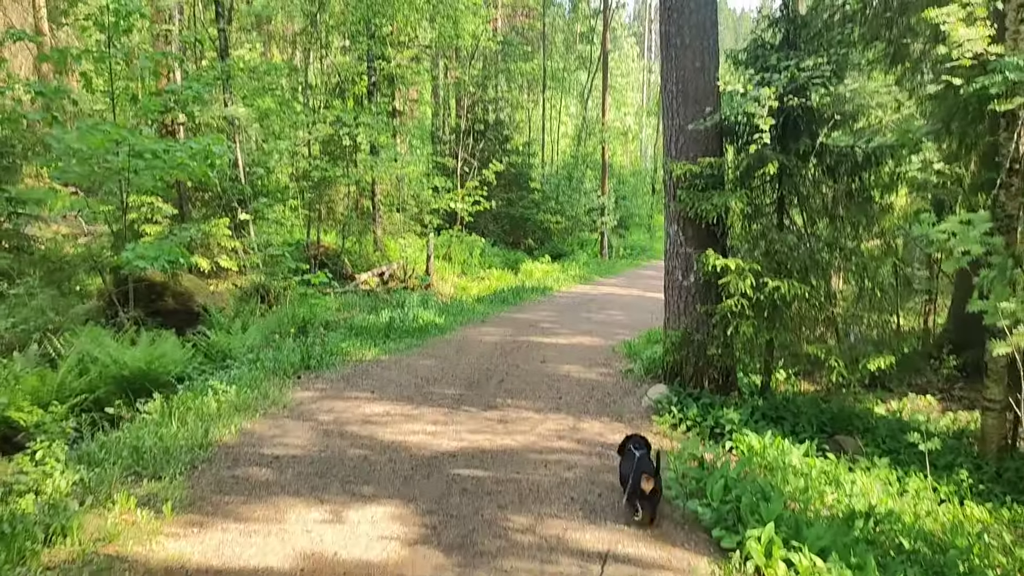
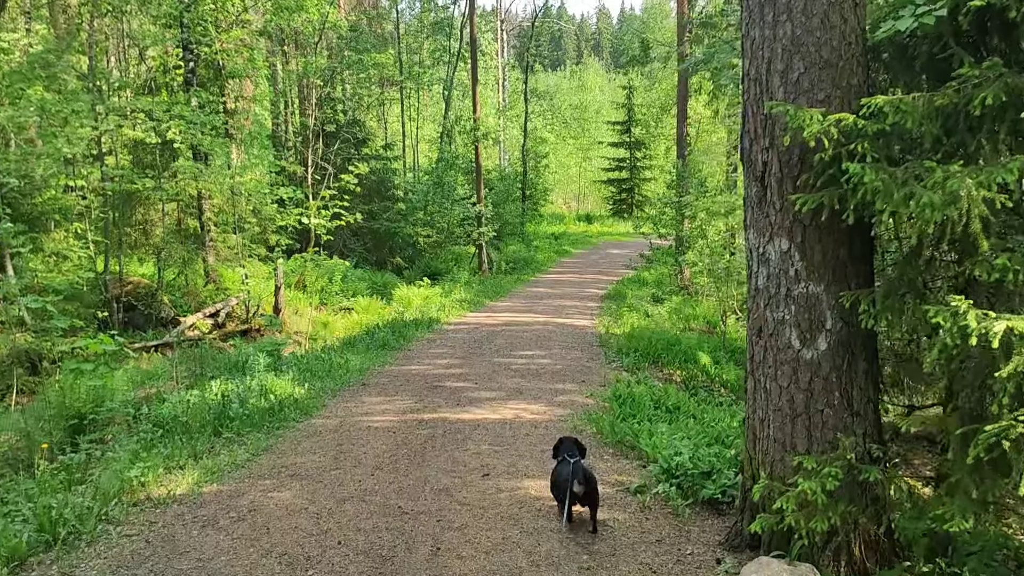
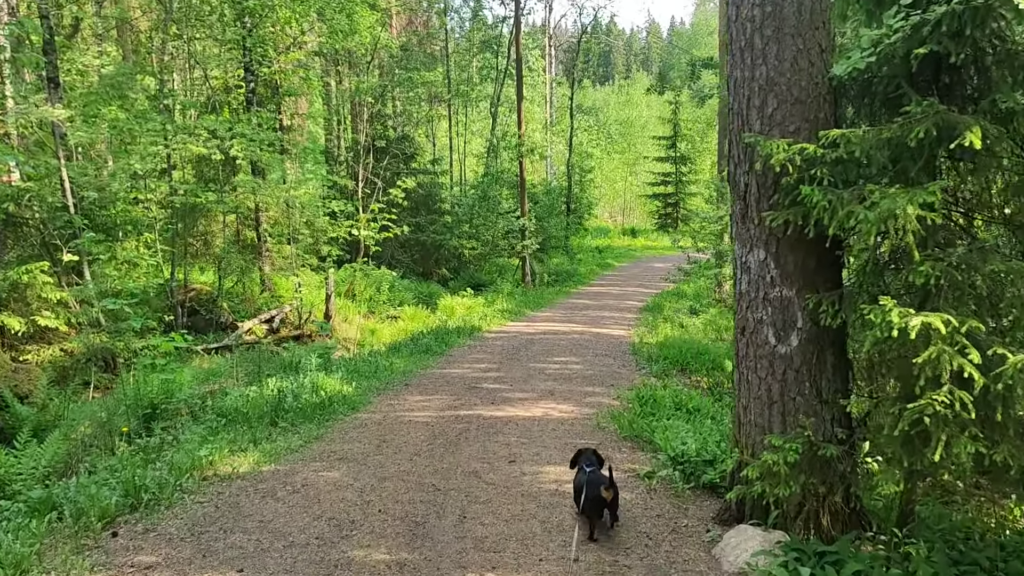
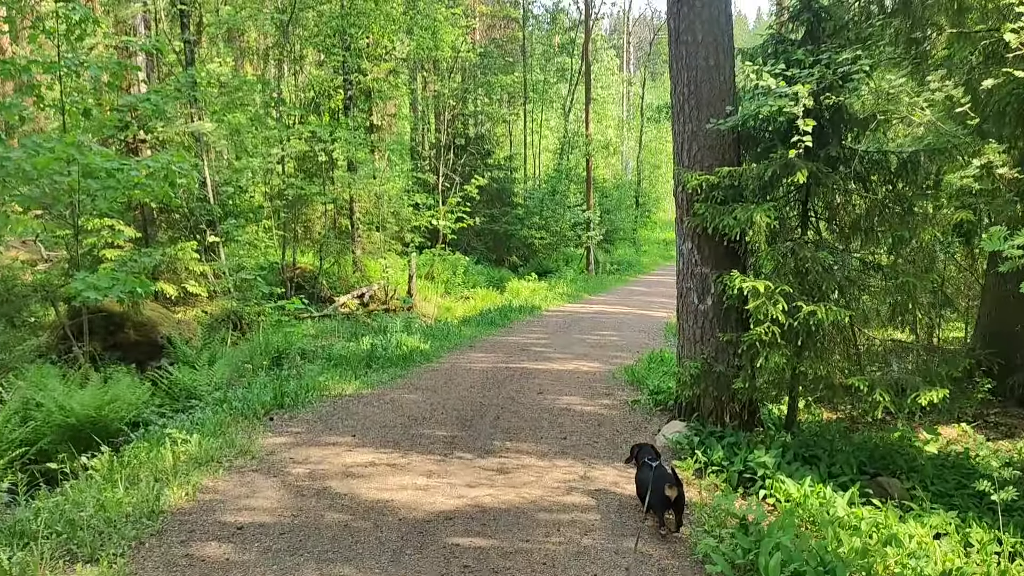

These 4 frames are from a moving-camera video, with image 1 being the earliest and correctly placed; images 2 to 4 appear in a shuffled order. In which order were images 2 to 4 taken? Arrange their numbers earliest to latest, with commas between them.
4, 3, 2
